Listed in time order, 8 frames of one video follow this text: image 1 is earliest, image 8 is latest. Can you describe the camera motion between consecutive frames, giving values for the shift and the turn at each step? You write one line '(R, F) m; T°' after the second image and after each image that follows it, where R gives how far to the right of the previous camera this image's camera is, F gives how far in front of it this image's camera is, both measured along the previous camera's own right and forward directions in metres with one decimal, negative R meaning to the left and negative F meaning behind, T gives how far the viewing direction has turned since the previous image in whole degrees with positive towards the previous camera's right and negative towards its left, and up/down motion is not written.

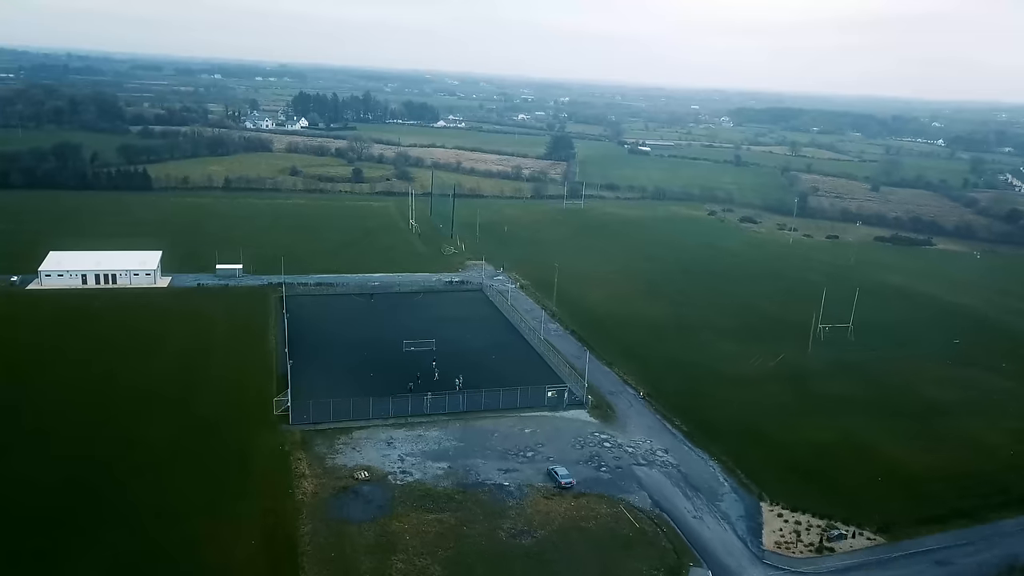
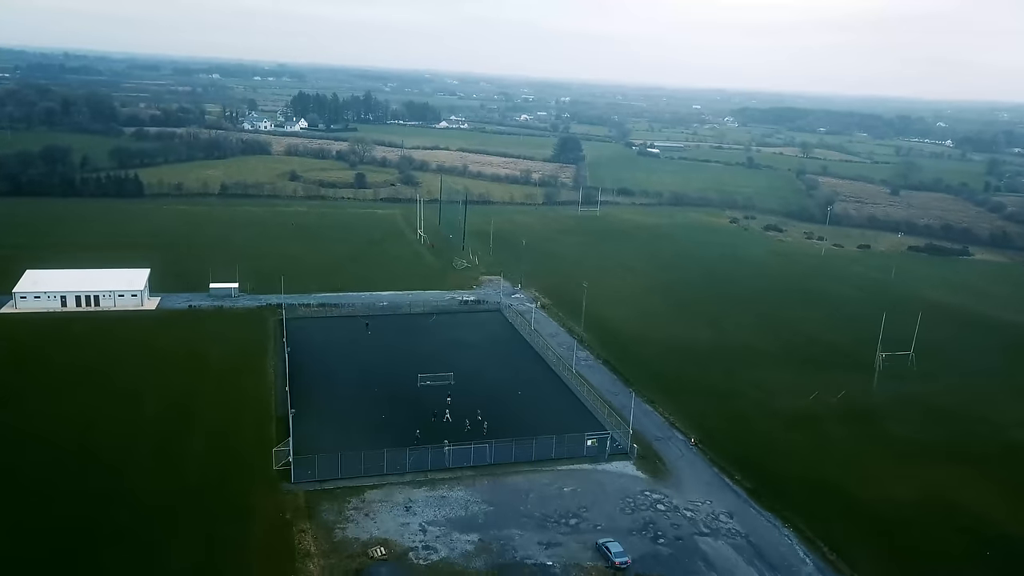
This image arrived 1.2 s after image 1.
(-0.9, +2.7) m; 0°
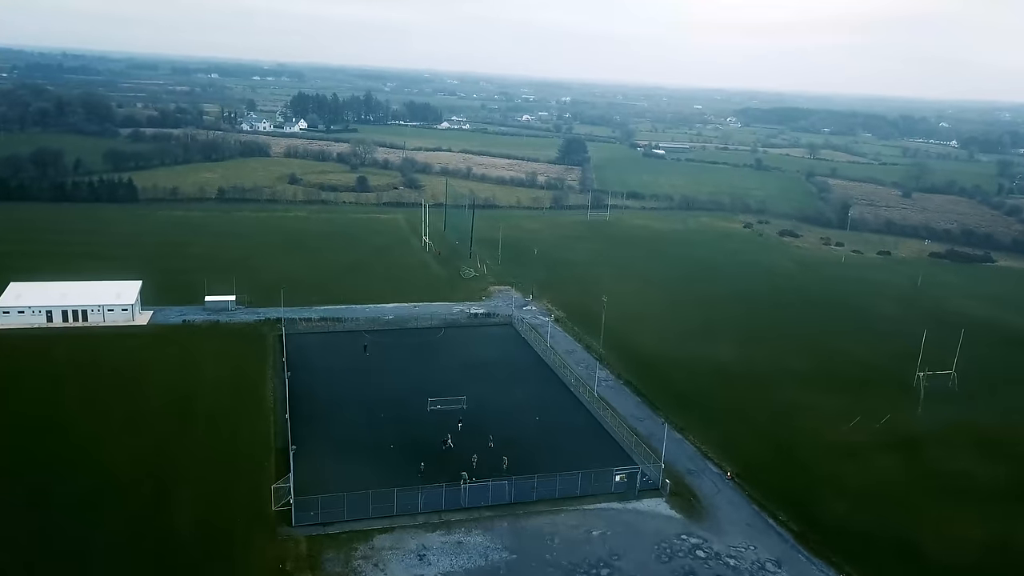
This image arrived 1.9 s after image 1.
(-0.5, +1.5) m; 0°
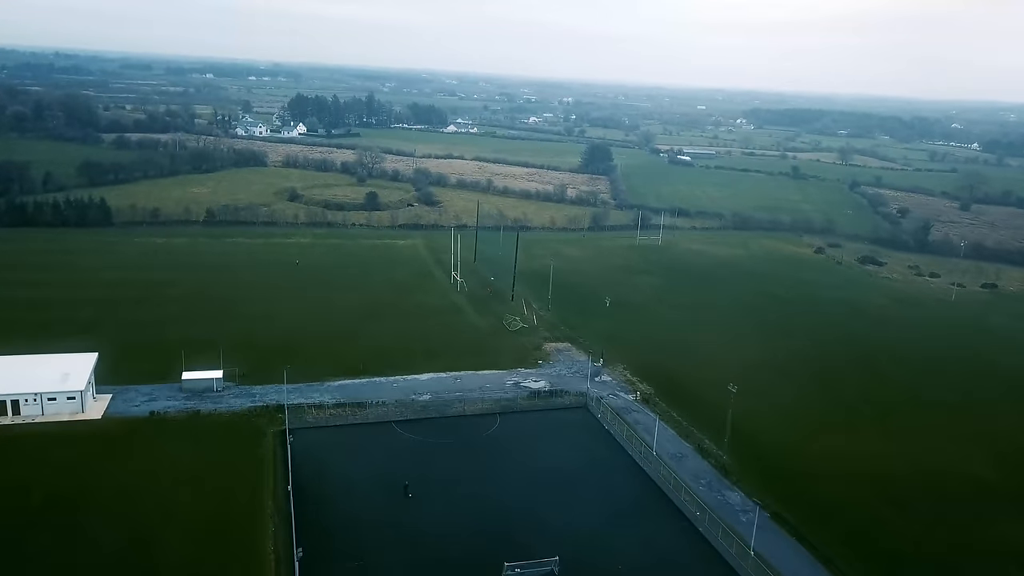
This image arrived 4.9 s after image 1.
(-2.2, +6.6) m; 0°
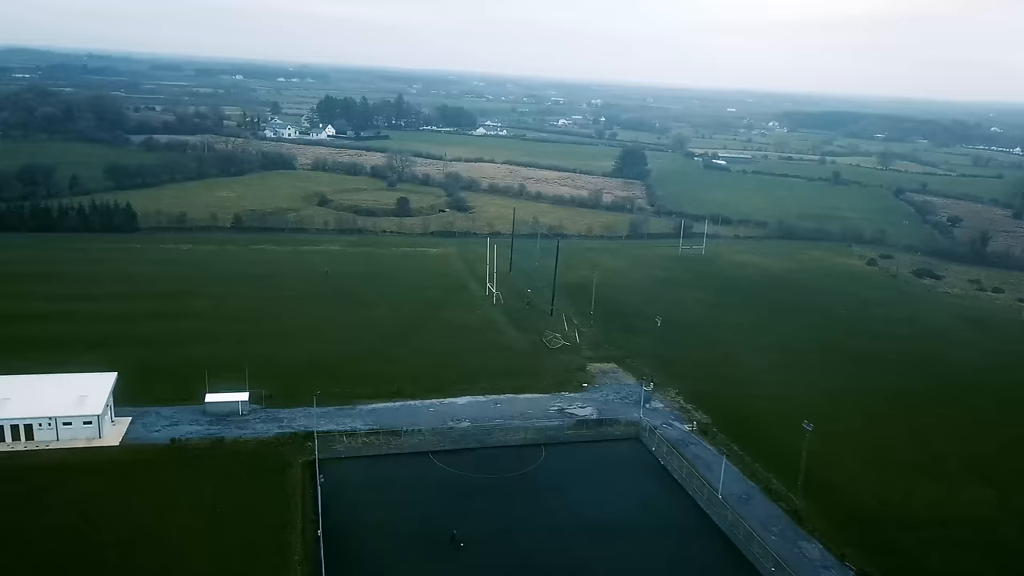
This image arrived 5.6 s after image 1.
(-0.6, +1.6) m; -2°
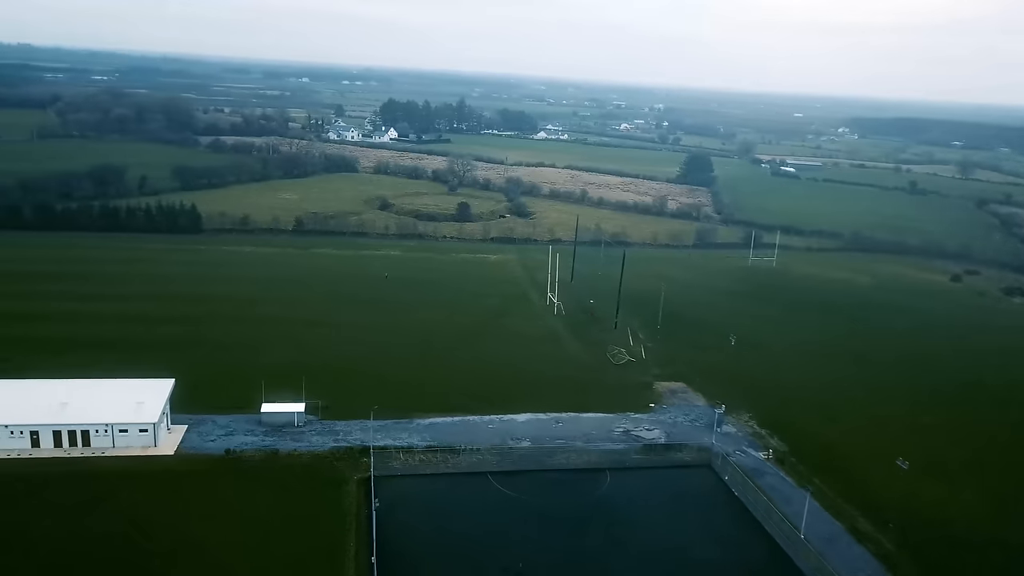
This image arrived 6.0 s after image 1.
(-0.3, +0.9) m; -4°
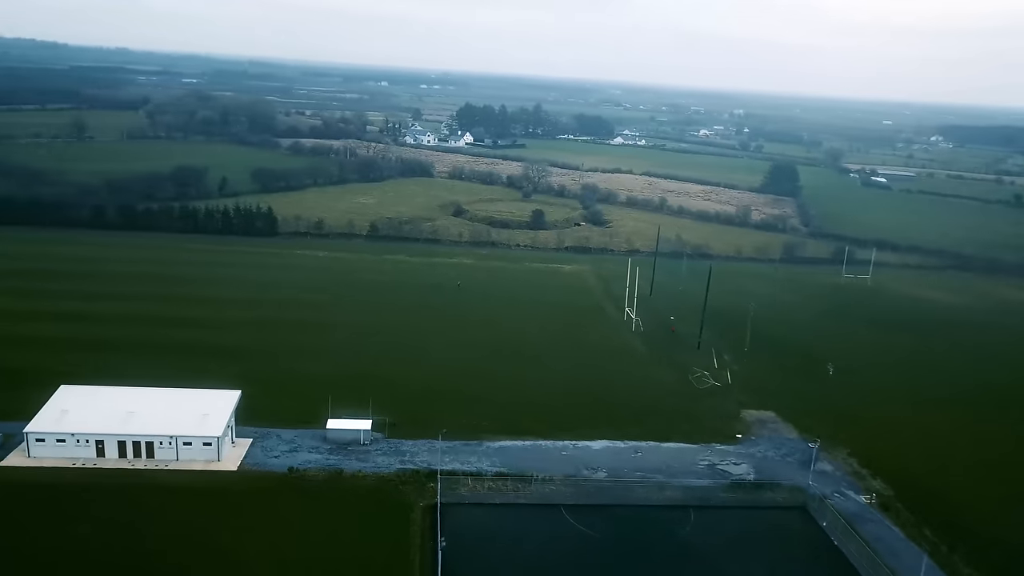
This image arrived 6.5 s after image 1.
(-0.3, +1.1) m; -5°
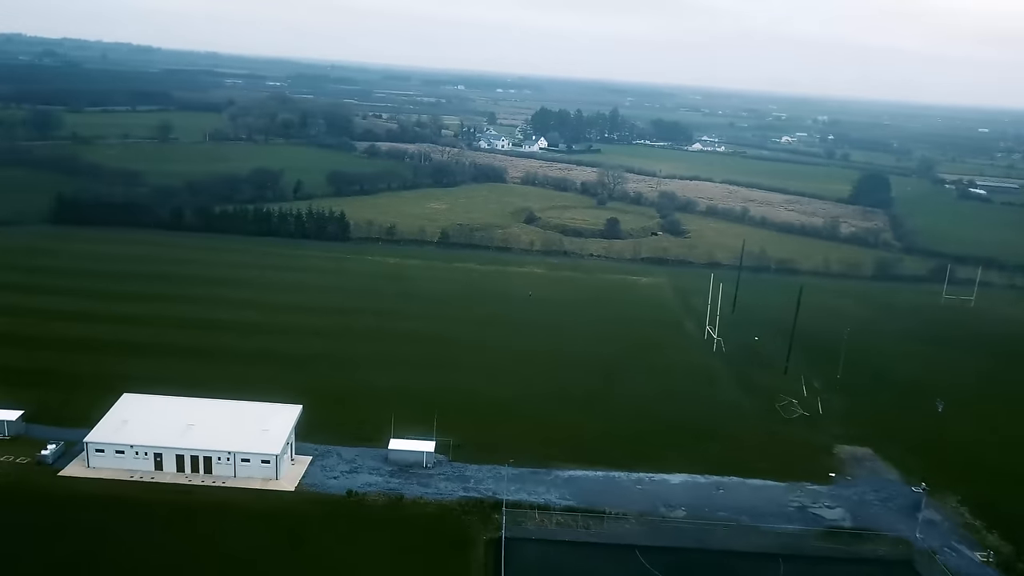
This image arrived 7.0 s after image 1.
(-0.2, +1.1) m; -5°
